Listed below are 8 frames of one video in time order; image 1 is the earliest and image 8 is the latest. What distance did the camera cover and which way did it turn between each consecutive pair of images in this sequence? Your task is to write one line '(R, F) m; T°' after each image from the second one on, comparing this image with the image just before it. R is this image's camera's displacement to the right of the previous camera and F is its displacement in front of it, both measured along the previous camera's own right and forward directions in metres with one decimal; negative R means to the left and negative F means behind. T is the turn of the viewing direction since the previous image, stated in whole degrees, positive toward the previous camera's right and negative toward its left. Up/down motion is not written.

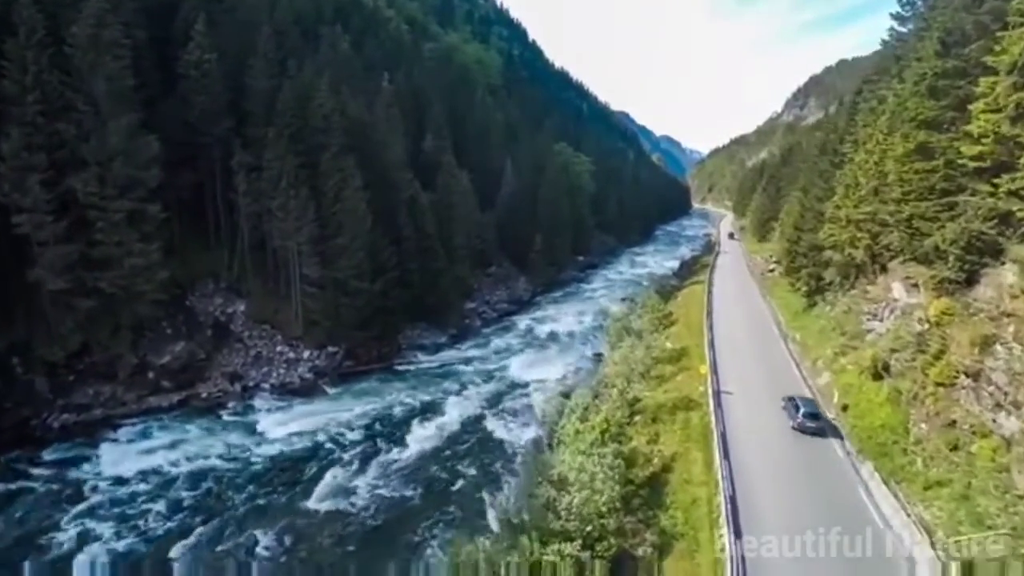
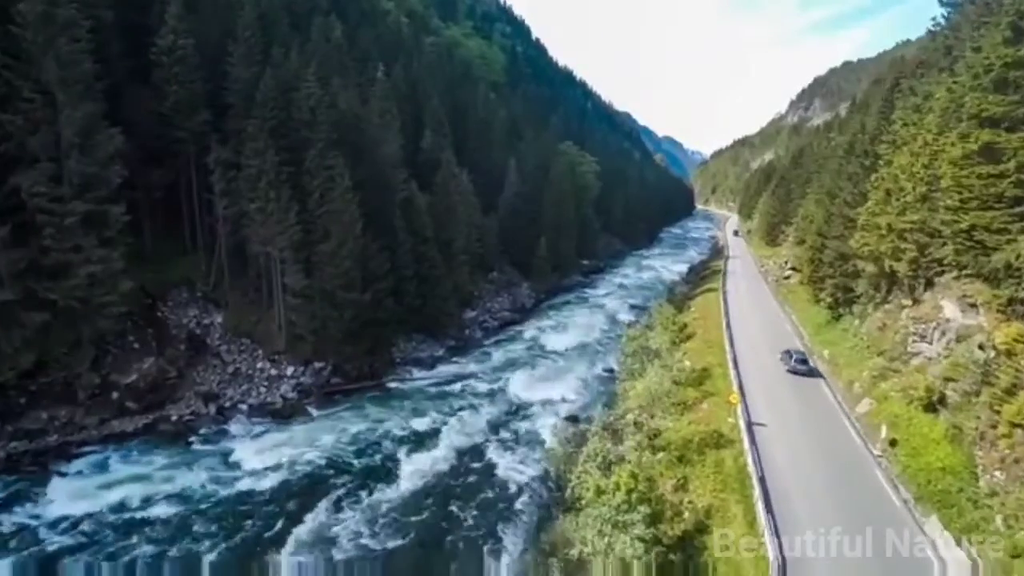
(-0.3, +3.3) m; 0°
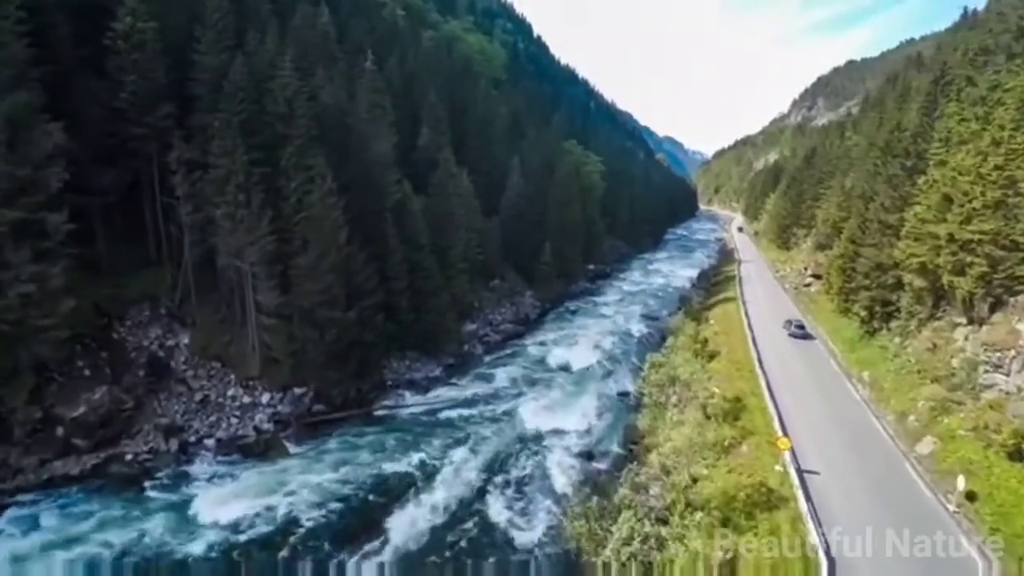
(-0.3, +3.9) m; 0°
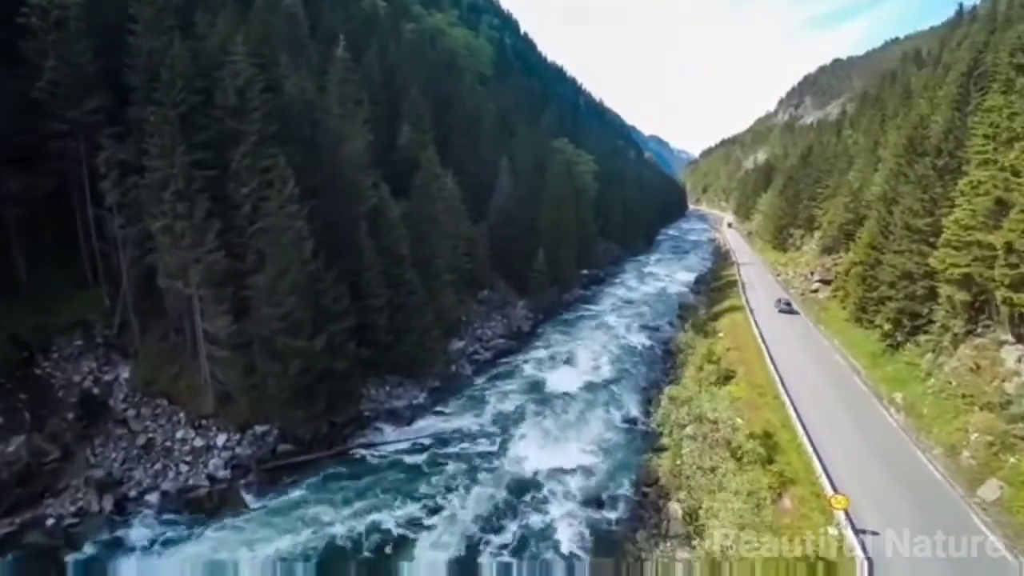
(-0.3, +3.9) m; +1°
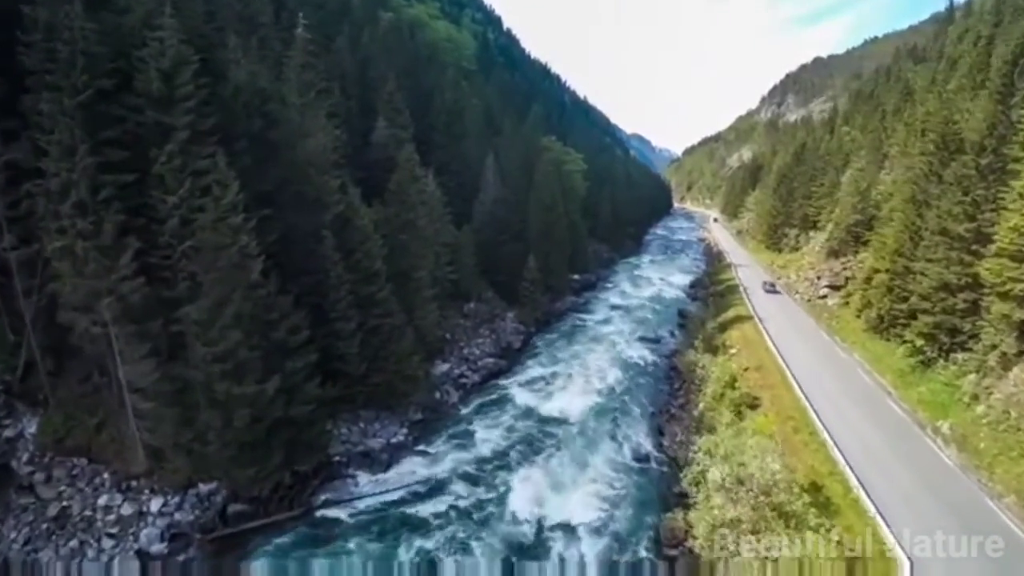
(-0.6, +4.3) m; +2°
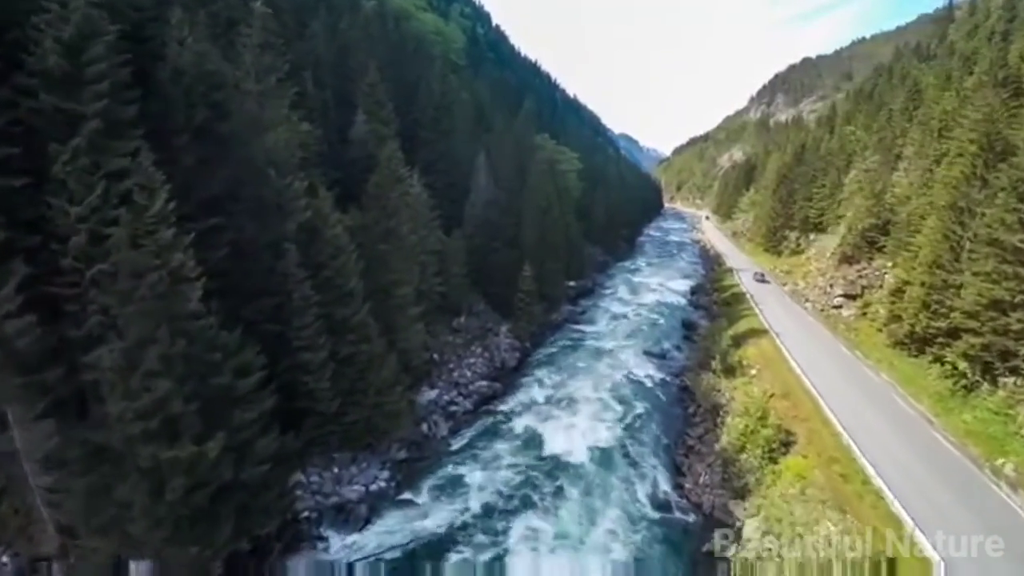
(-0.5, +4.0) m; +1°
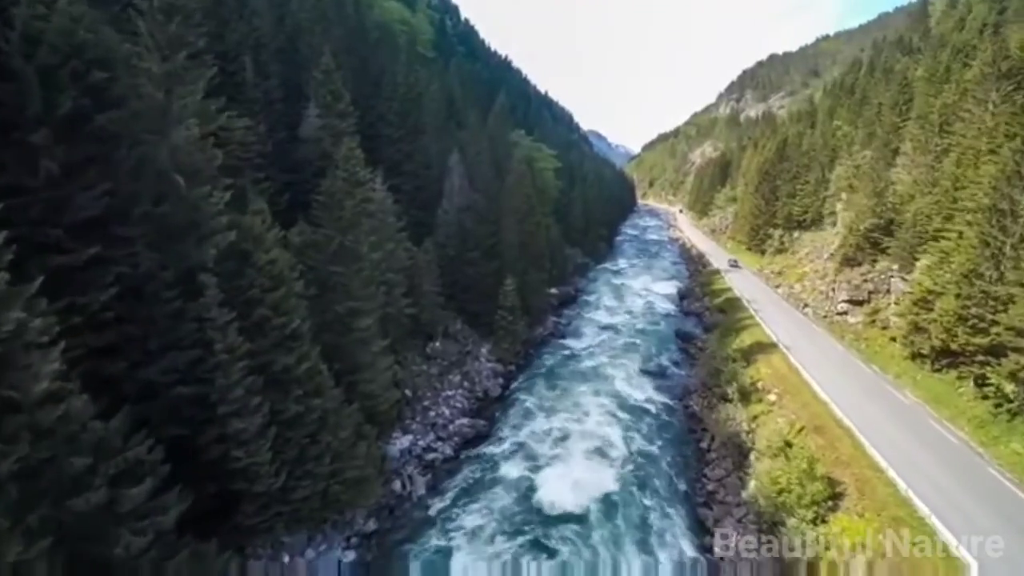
(-0.7, +4.9) m; +3°
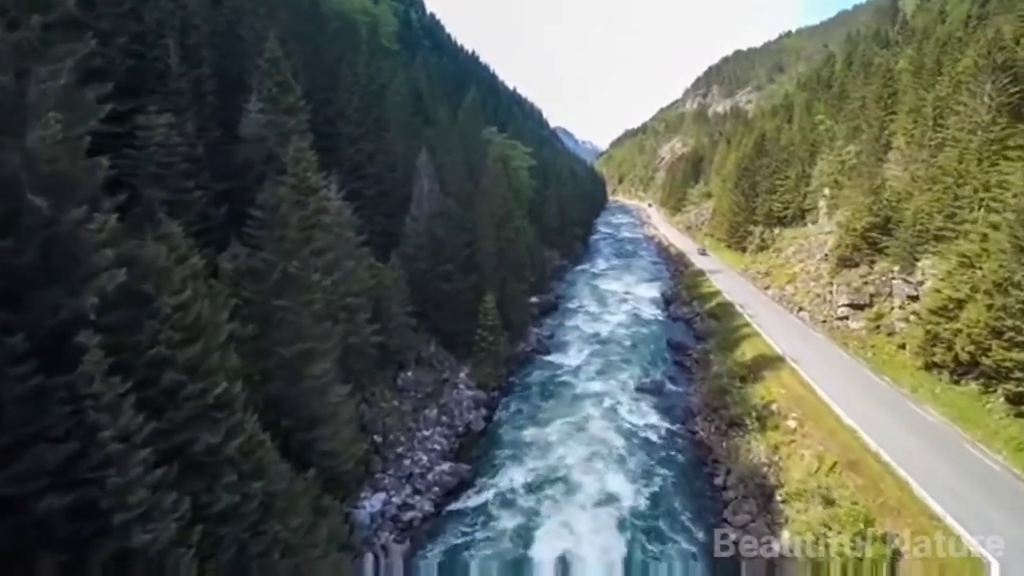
(-0.7, +4.1) m; +3°
